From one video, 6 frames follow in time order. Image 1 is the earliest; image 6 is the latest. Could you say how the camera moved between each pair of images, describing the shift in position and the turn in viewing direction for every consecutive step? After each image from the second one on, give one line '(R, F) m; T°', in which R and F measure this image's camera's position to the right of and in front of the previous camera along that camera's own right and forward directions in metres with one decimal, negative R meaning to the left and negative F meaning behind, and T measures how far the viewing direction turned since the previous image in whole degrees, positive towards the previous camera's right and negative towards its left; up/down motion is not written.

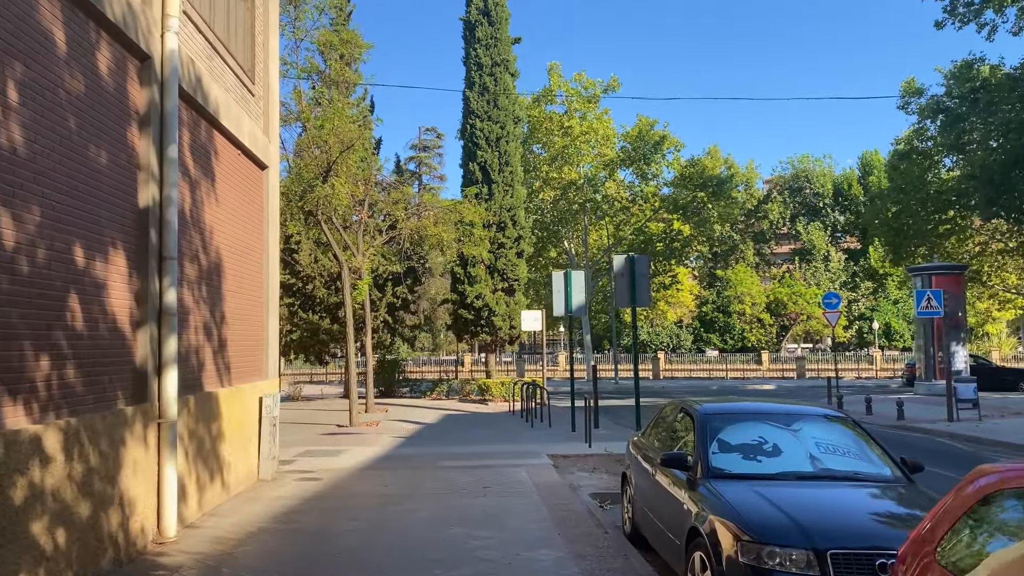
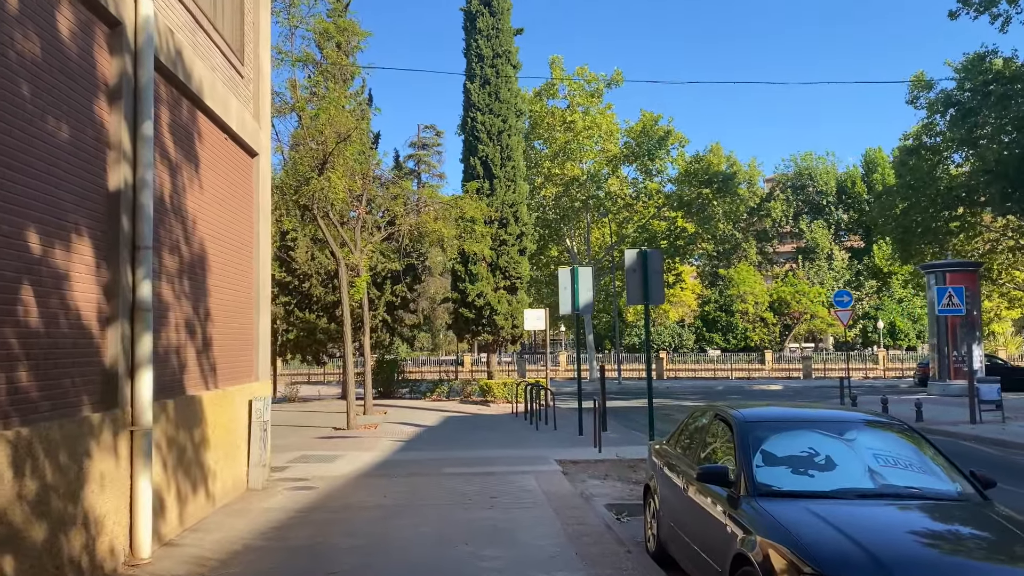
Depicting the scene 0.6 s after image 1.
(-0.1, +0.6) m; 0°
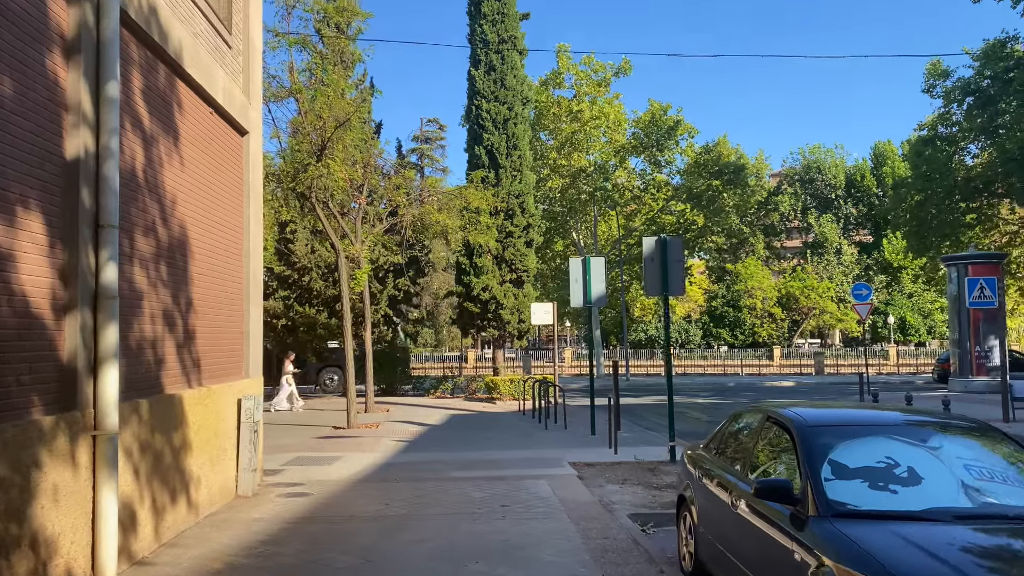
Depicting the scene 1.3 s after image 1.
(-0.1, +0.7) m; 0°
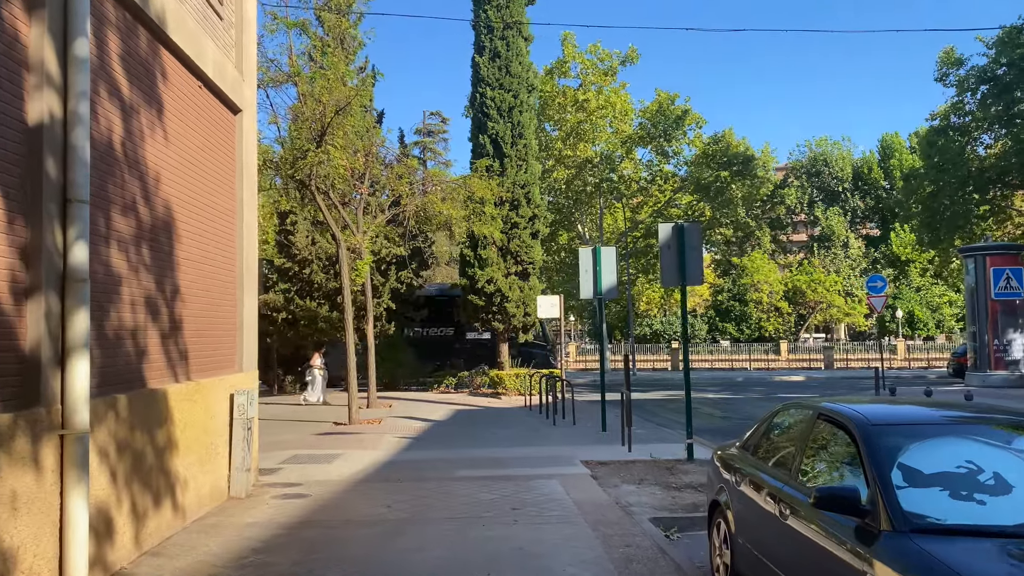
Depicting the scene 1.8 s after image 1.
(-0.1, +0.5) m; 0°
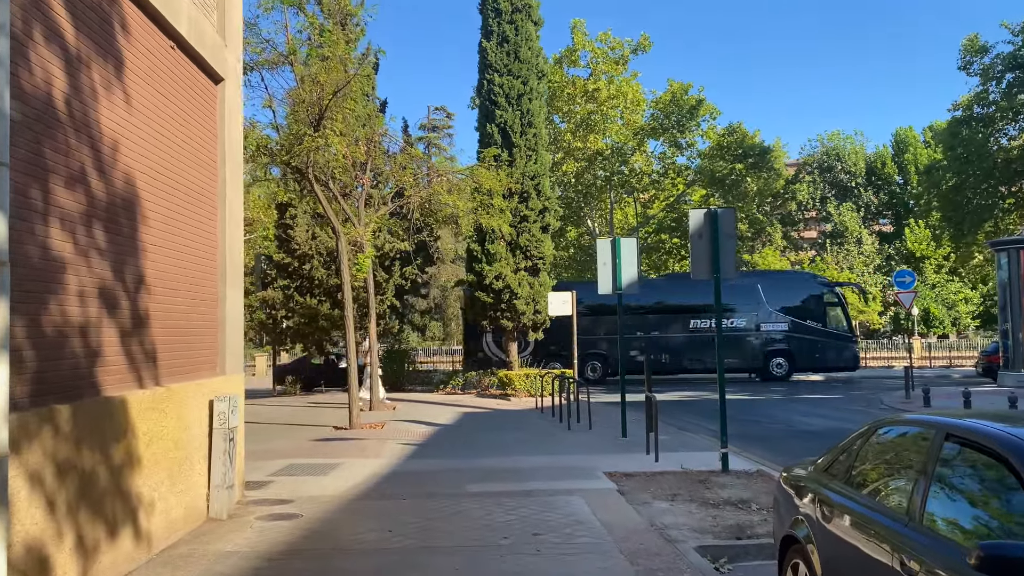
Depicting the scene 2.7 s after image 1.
(-0.1, +0.9) m; 0°
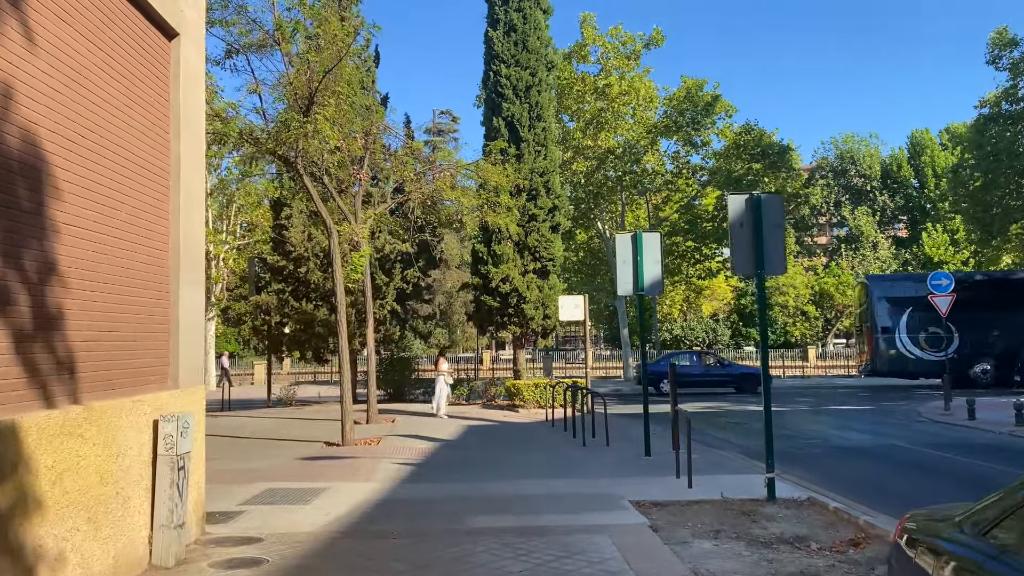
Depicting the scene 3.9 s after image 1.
(0.0, +1.2) m; 0°
